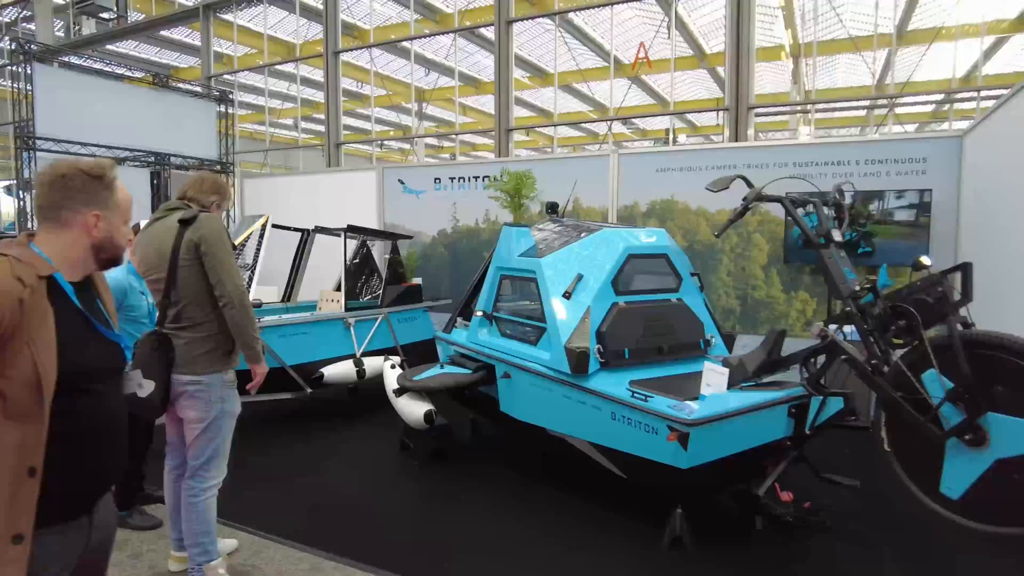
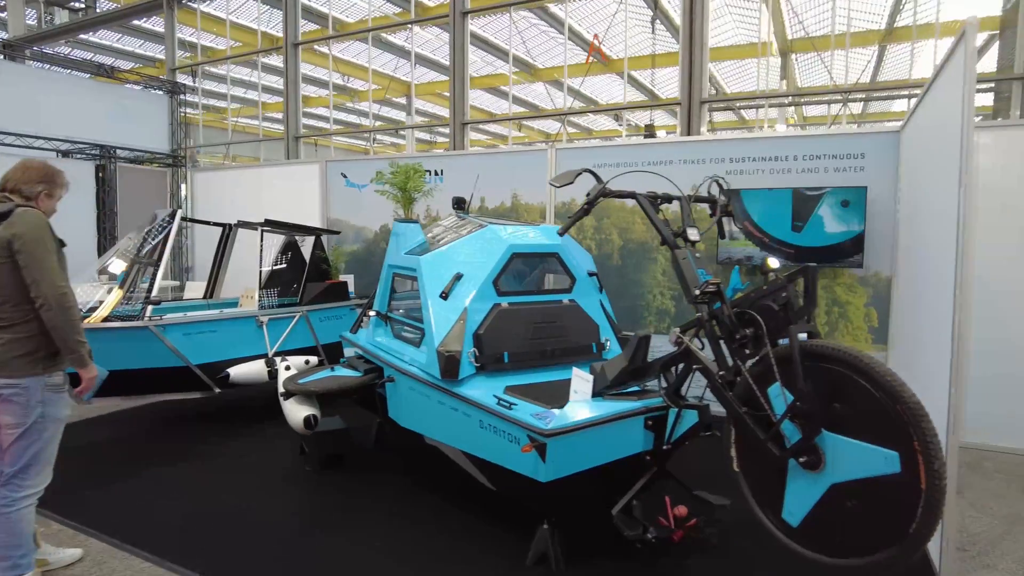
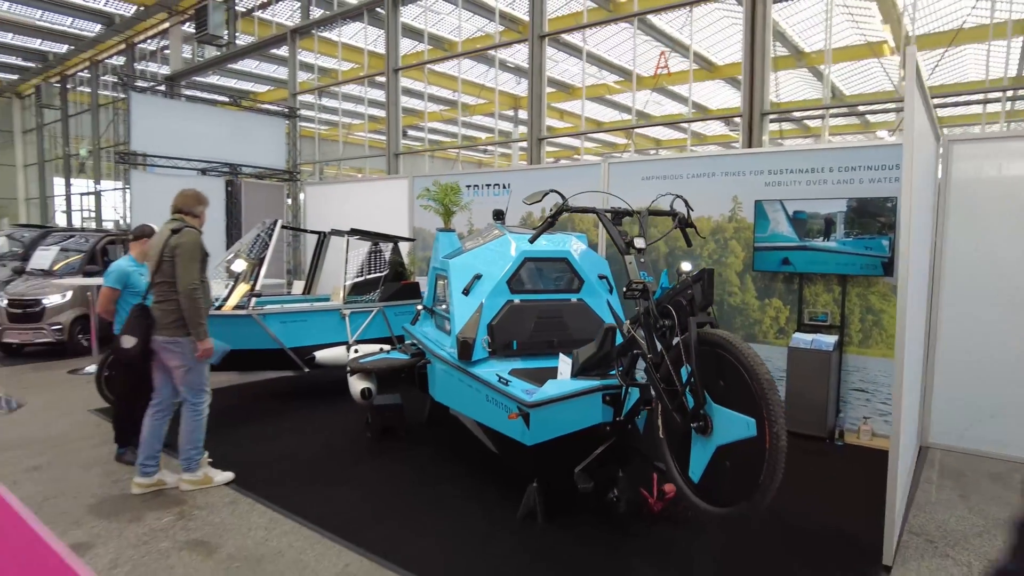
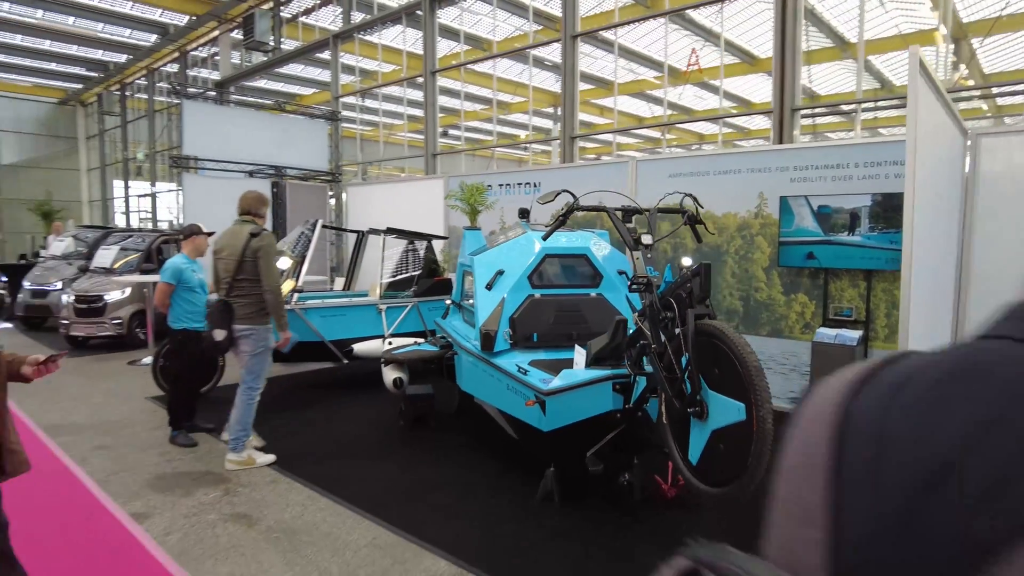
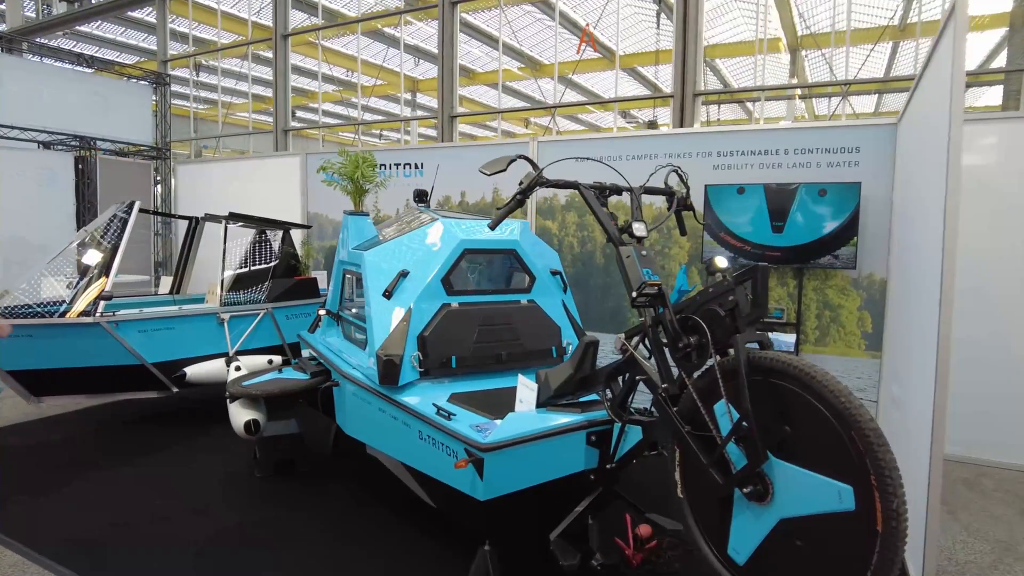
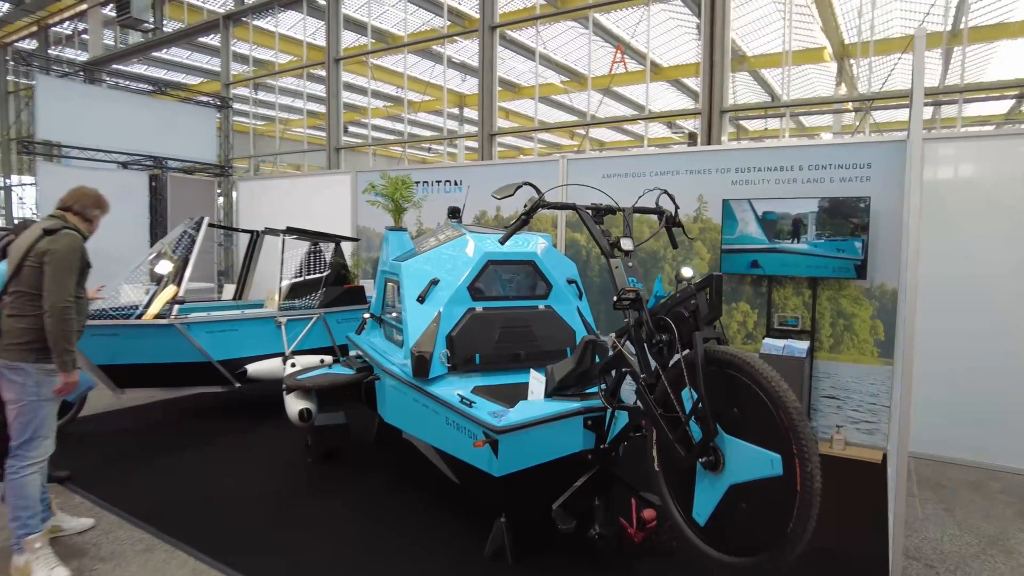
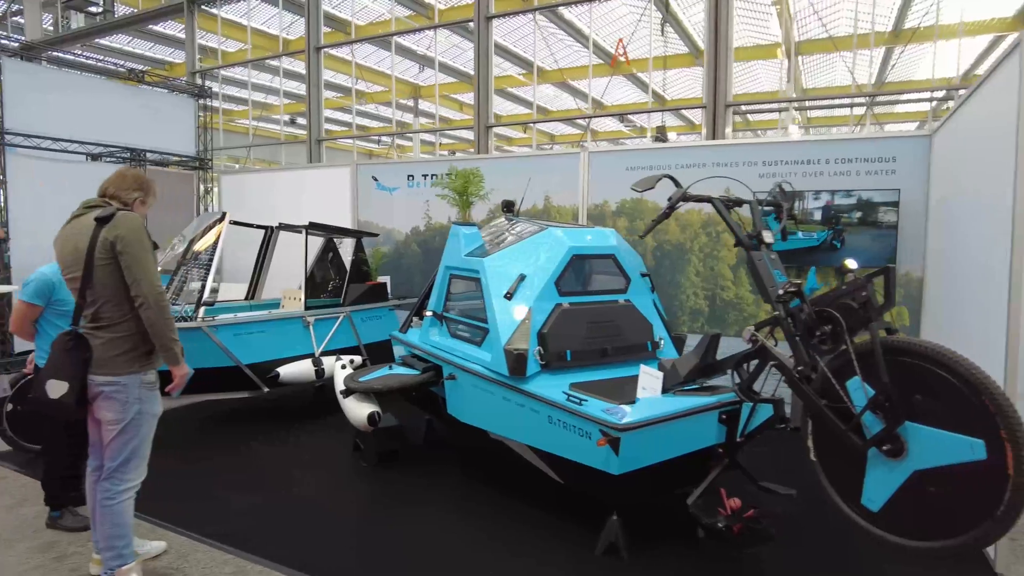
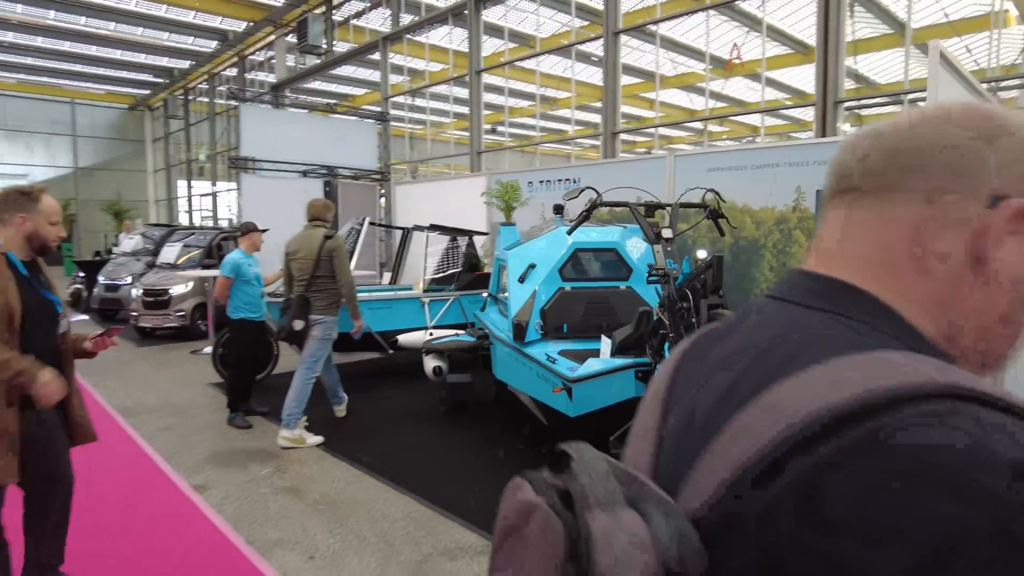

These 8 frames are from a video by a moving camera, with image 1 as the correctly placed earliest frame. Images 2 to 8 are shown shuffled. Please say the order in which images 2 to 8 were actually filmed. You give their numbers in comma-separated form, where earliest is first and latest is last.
7, 2, 5, 6, 3, 4, 8
